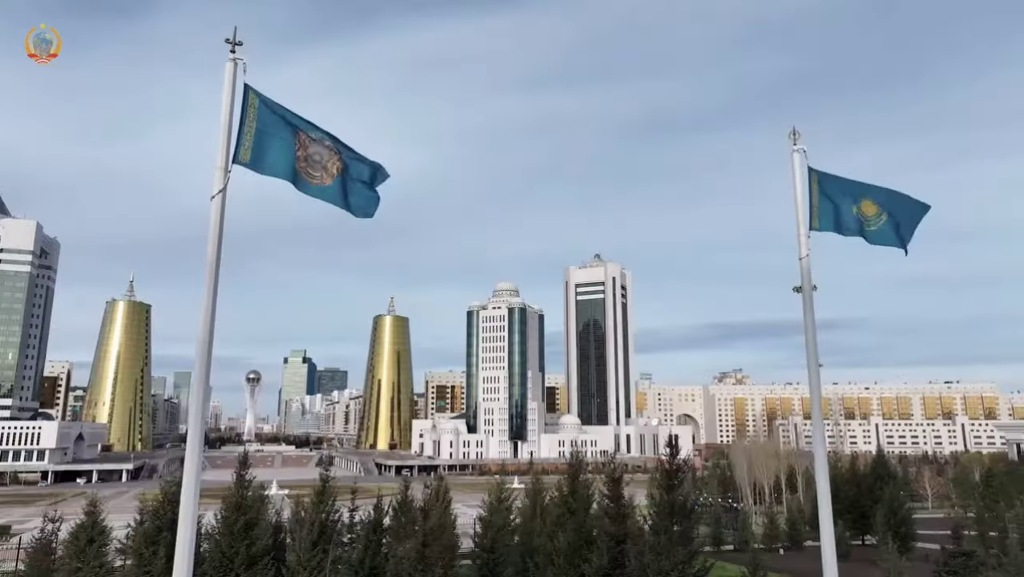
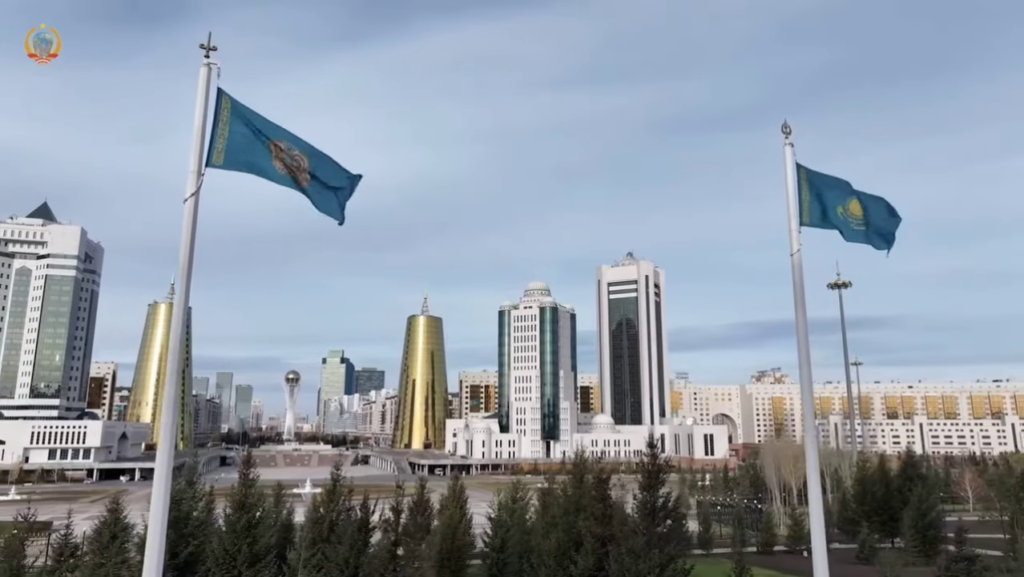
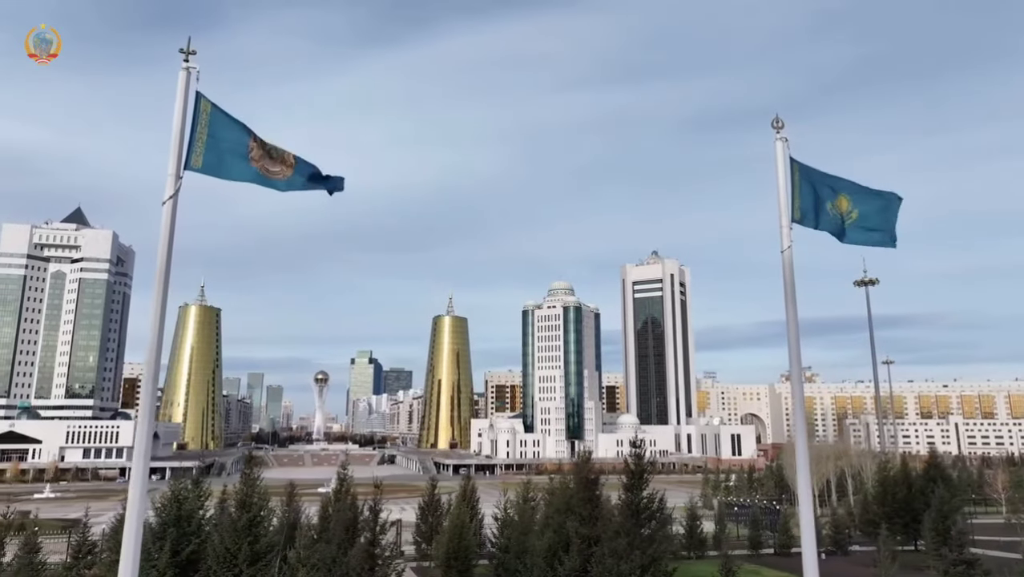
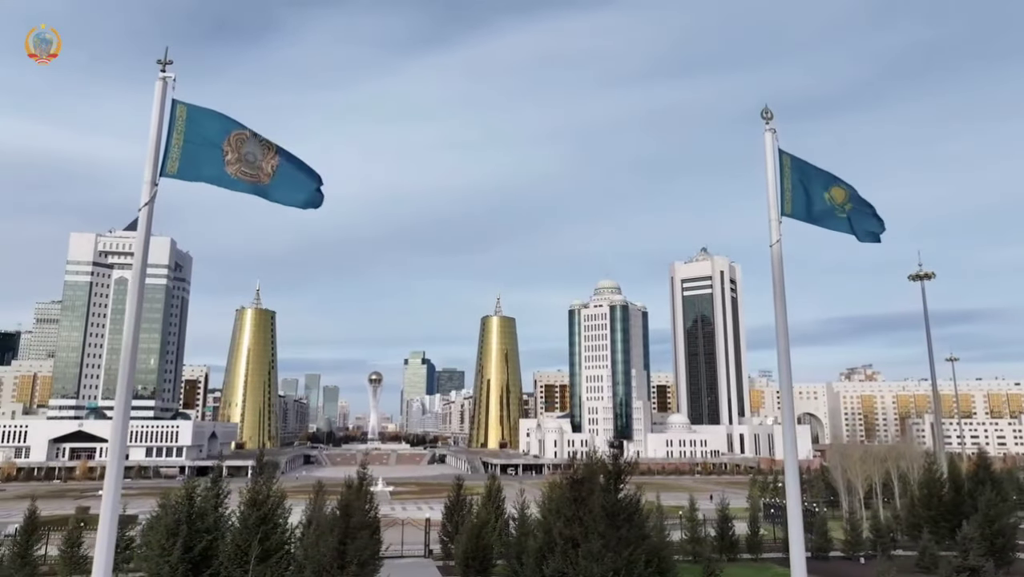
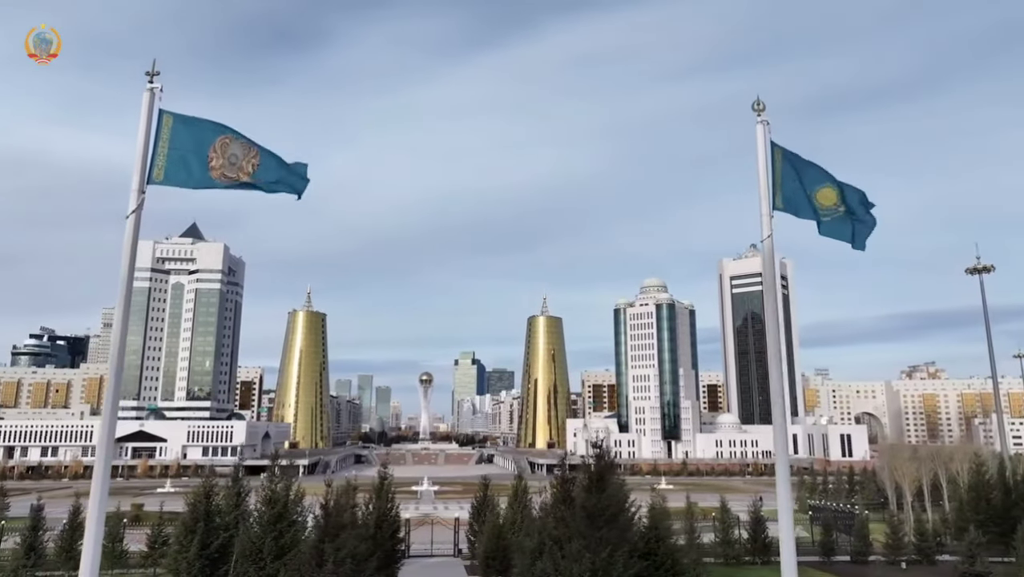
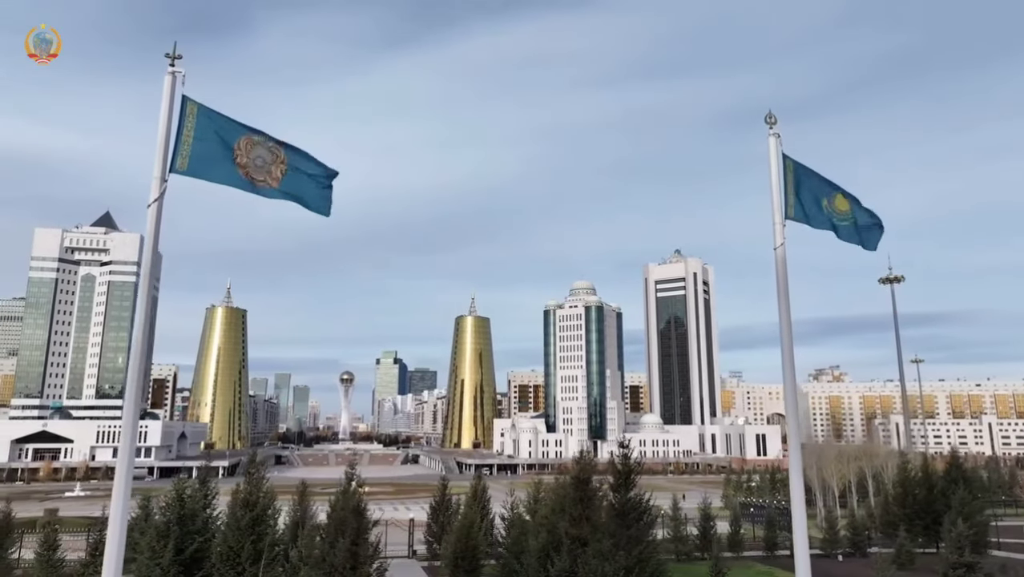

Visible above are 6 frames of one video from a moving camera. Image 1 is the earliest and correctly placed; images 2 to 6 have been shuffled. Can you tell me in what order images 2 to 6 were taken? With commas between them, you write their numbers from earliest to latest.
2, 3, 6, 4, 5
